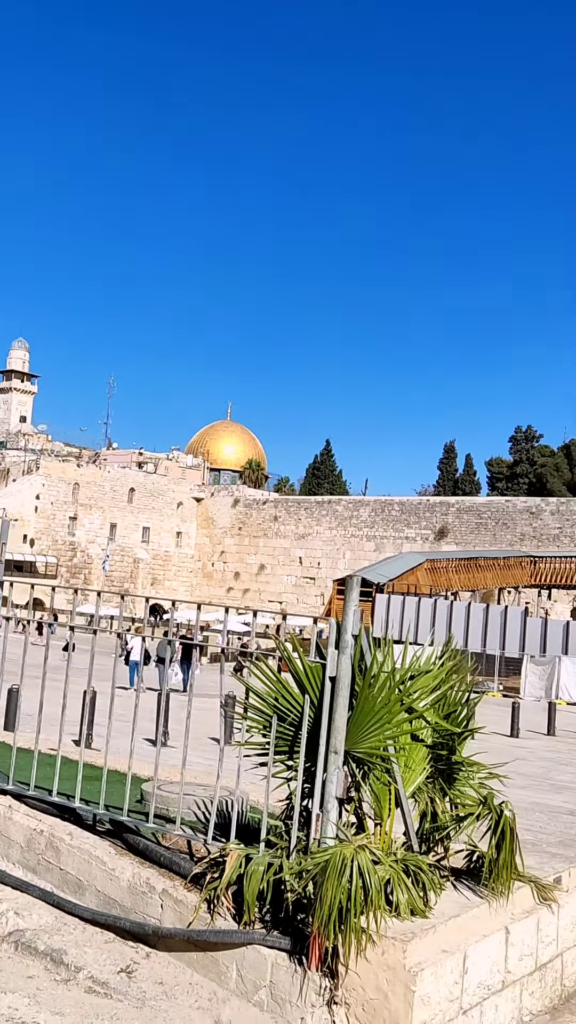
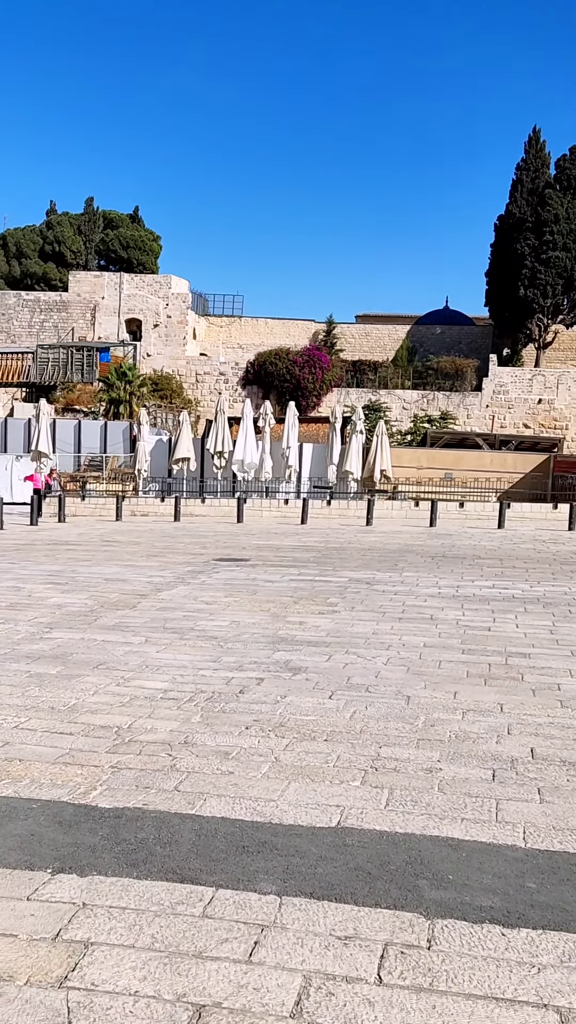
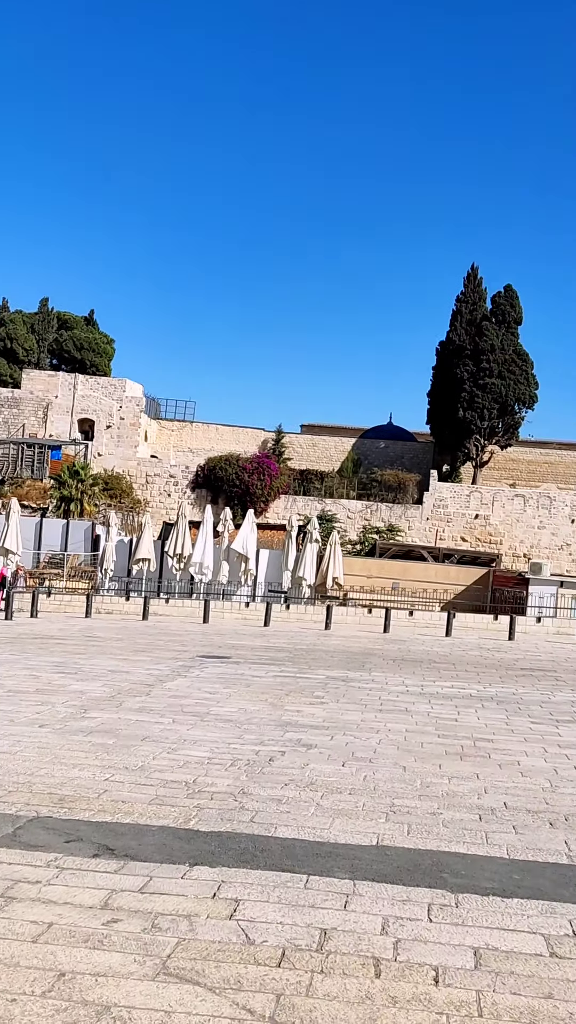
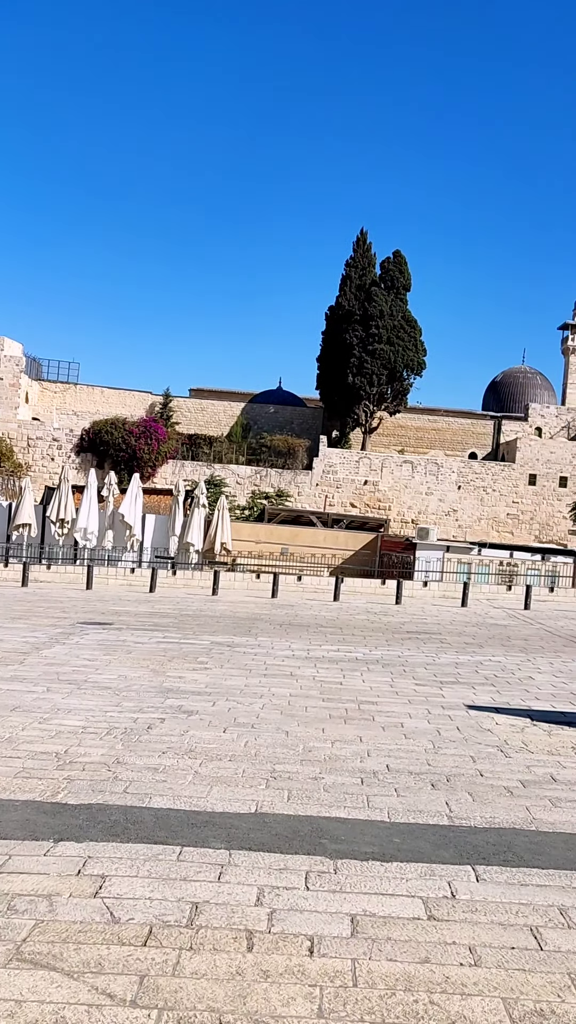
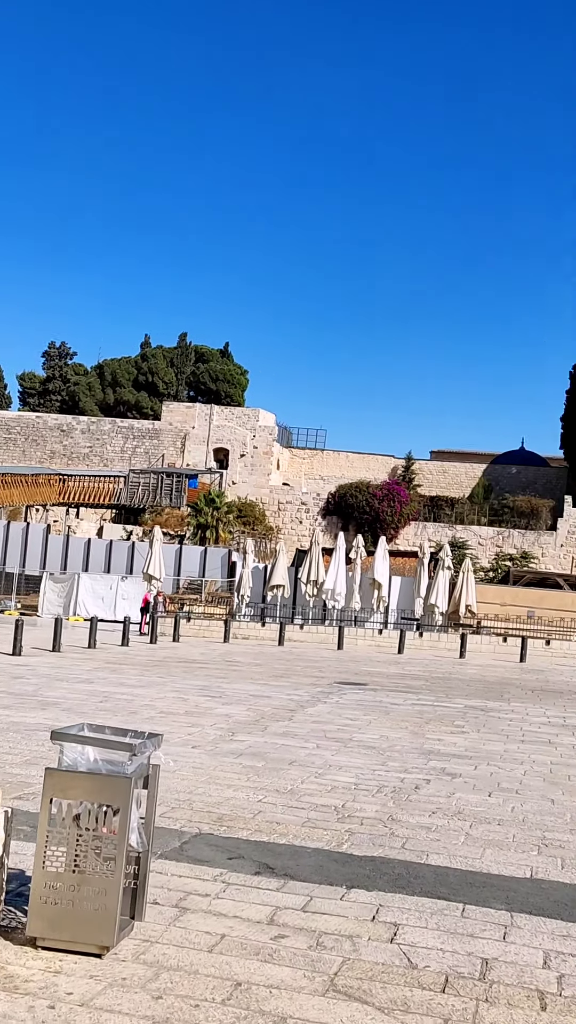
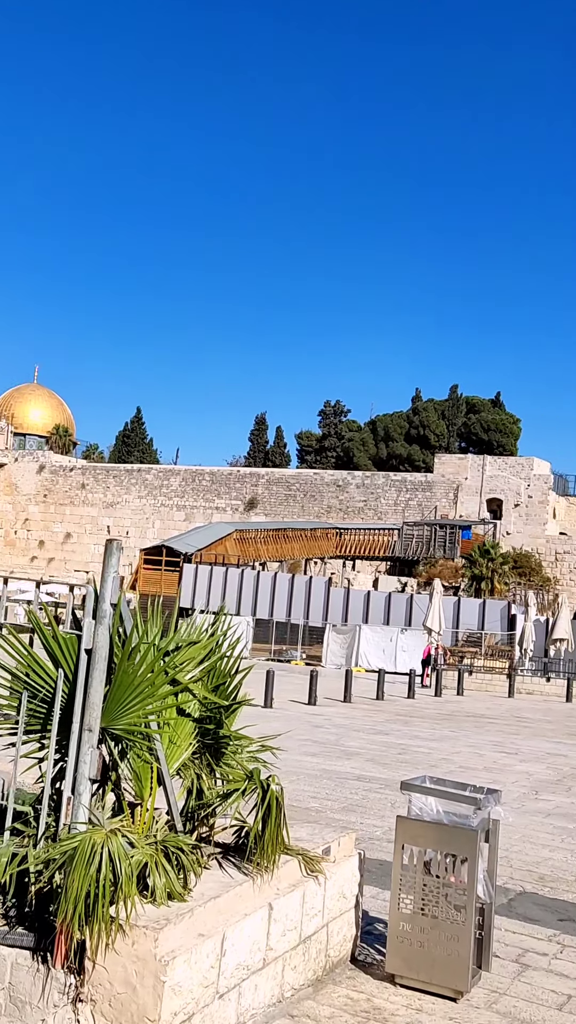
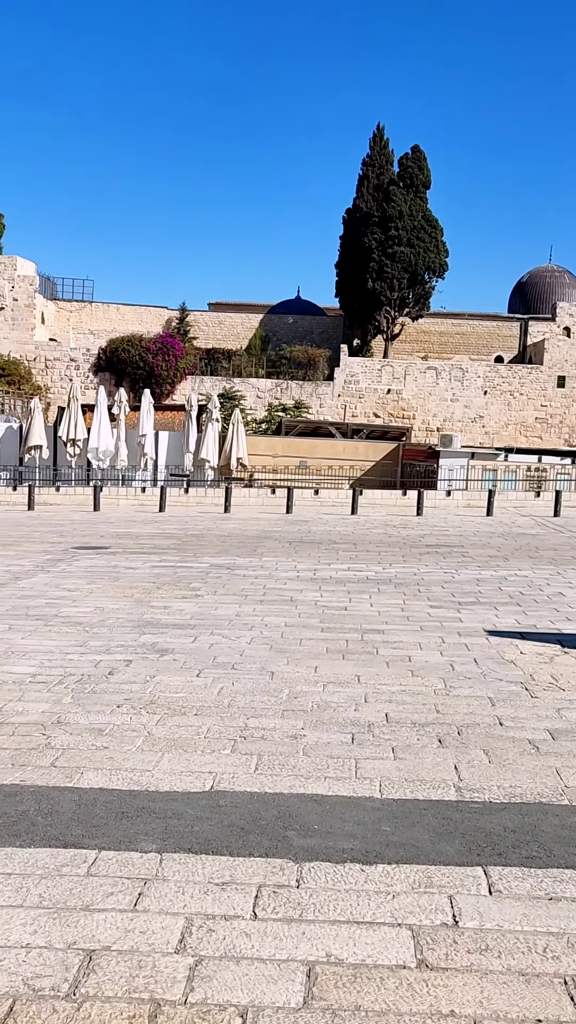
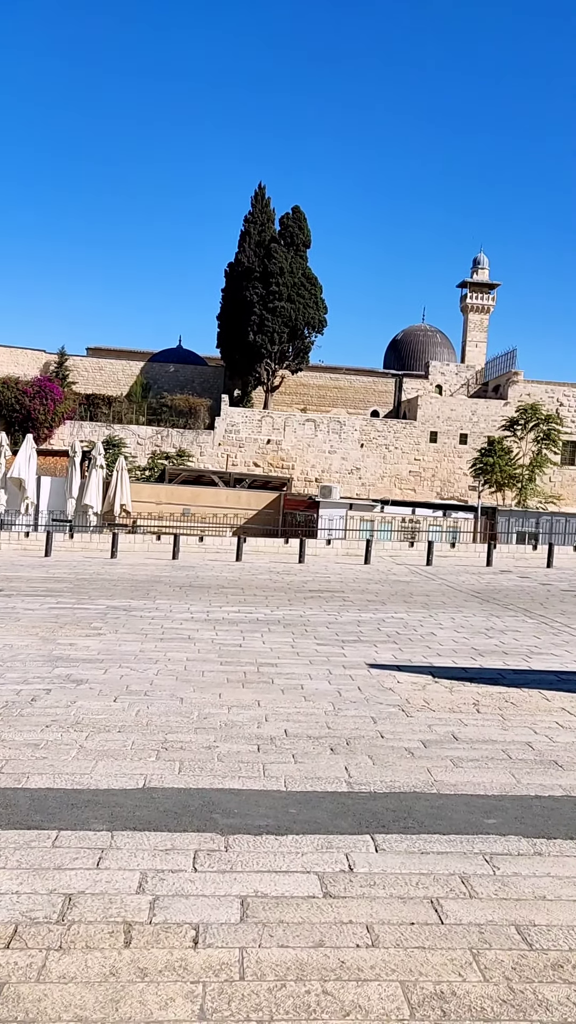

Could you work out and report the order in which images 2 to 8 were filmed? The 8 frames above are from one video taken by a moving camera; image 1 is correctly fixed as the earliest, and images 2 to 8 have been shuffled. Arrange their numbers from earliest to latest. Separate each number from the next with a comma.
6, 5, 3, 4, 8, 7, 2
